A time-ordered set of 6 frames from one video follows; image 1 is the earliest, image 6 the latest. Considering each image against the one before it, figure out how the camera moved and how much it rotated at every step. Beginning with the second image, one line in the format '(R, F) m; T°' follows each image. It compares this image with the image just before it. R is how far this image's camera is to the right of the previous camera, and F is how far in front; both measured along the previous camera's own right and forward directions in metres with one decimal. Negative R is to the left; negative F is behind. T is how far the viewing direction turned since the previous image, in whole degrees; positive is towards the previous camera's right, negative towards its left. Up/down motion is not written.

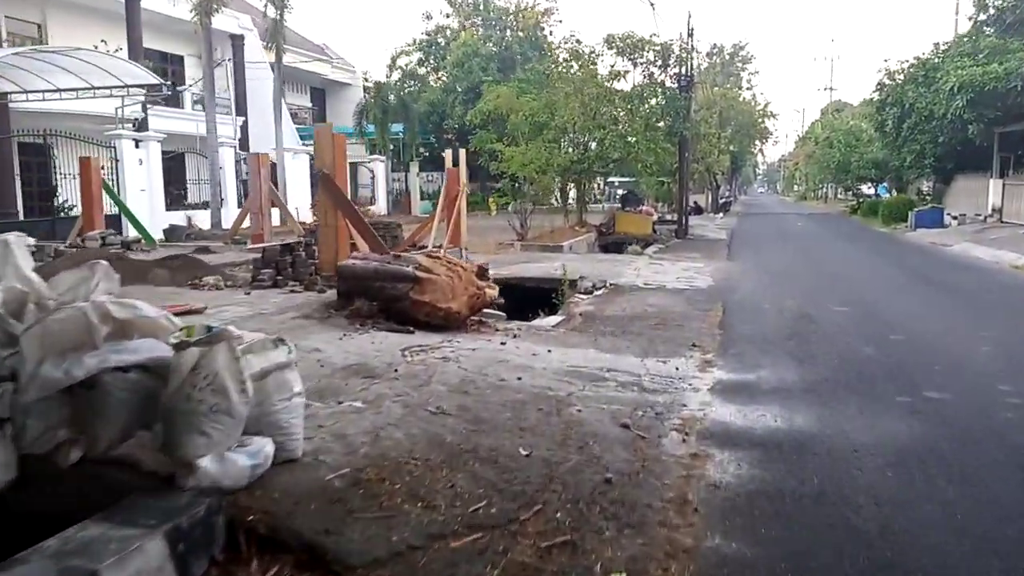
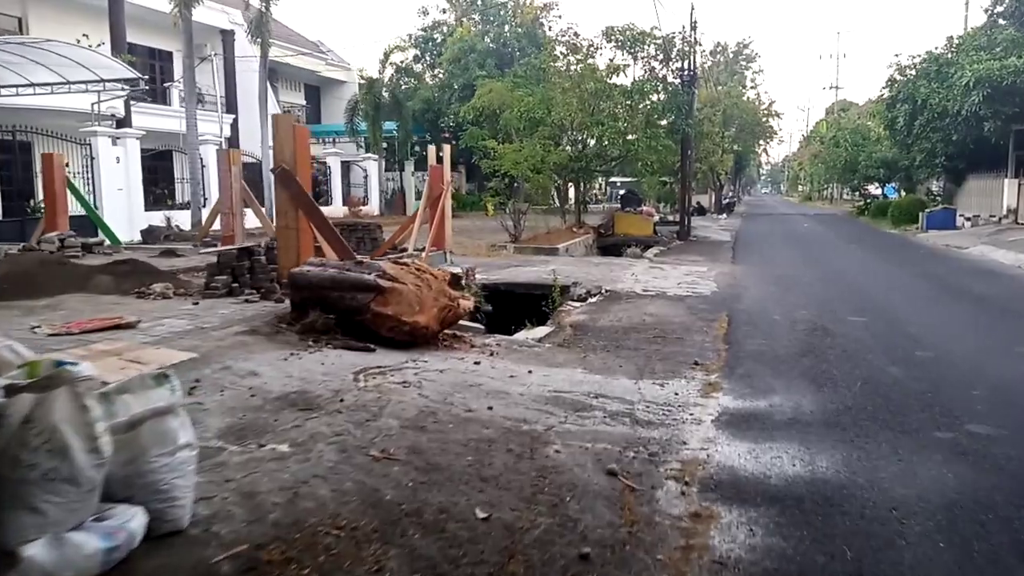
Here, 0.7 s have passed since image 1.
(+0.2, +0.9) m; 0°
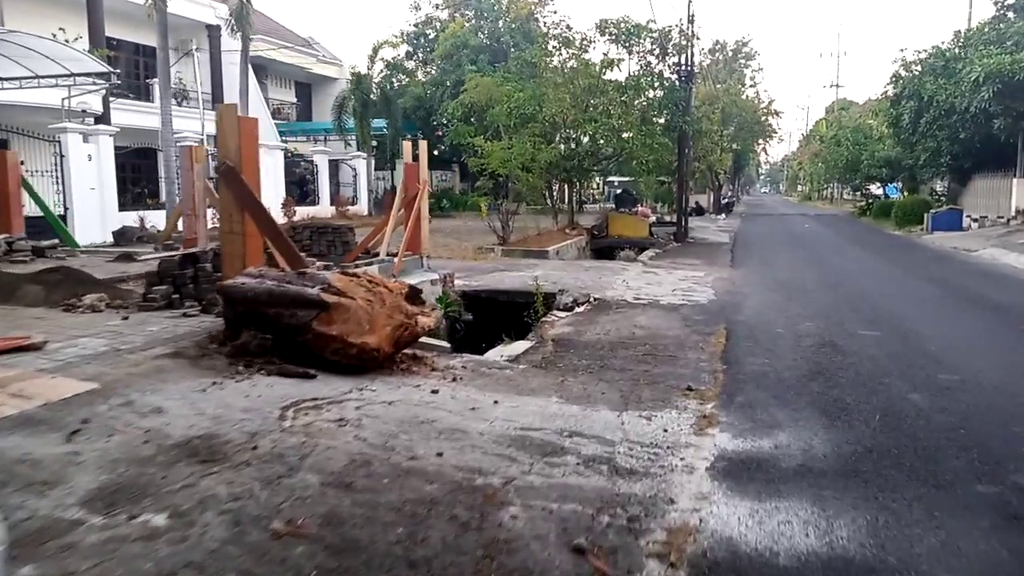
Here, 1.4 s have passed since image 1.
(+0.2, +0.9) m; 0°
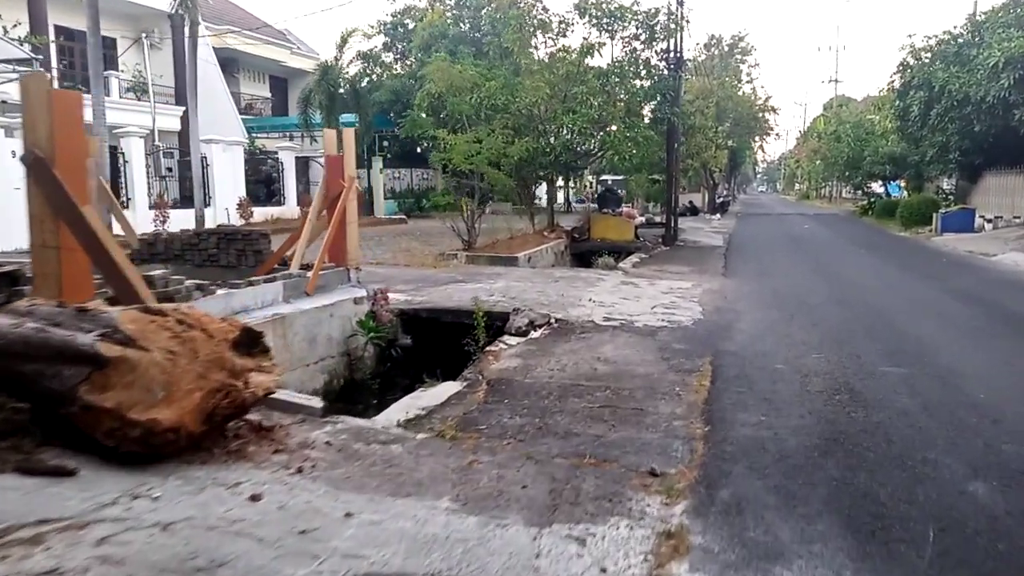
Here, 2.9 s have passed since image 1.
(+0.6, +1.9) m; 0°
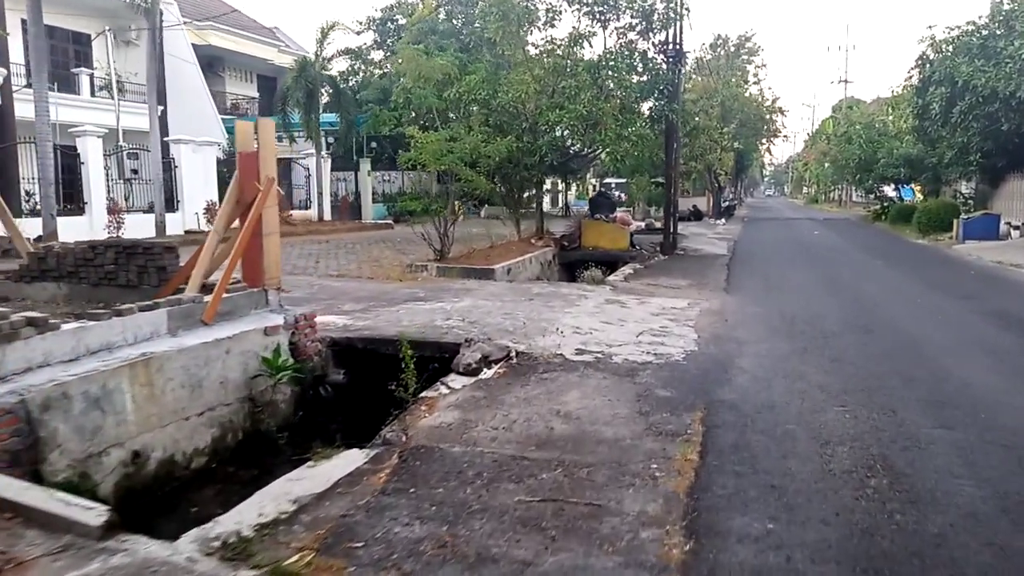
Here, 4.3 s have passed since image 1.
(+0.5, +1.6) m; 0°
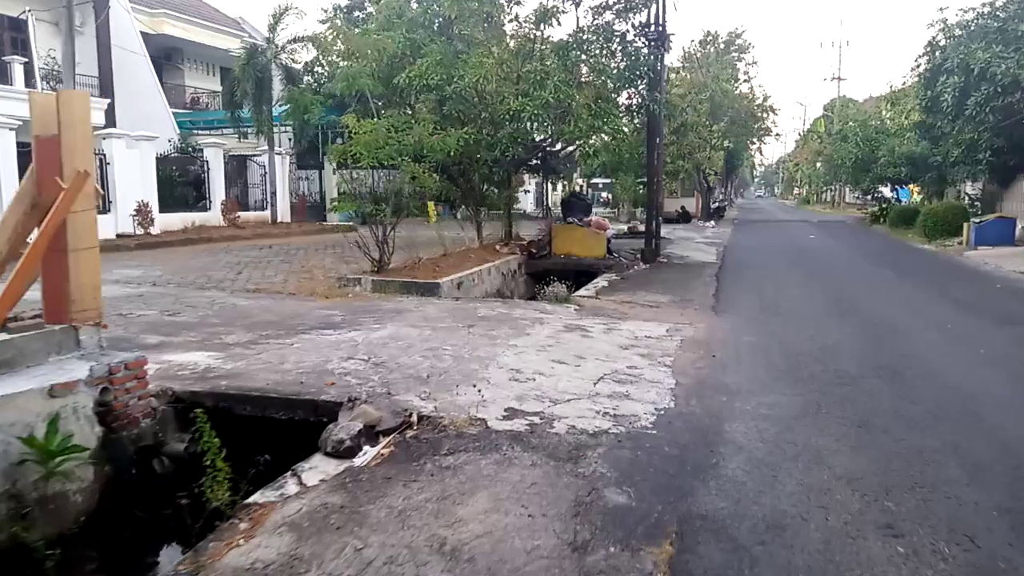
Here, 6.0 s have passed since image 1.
(+0.5, +2.0) m; +1°
